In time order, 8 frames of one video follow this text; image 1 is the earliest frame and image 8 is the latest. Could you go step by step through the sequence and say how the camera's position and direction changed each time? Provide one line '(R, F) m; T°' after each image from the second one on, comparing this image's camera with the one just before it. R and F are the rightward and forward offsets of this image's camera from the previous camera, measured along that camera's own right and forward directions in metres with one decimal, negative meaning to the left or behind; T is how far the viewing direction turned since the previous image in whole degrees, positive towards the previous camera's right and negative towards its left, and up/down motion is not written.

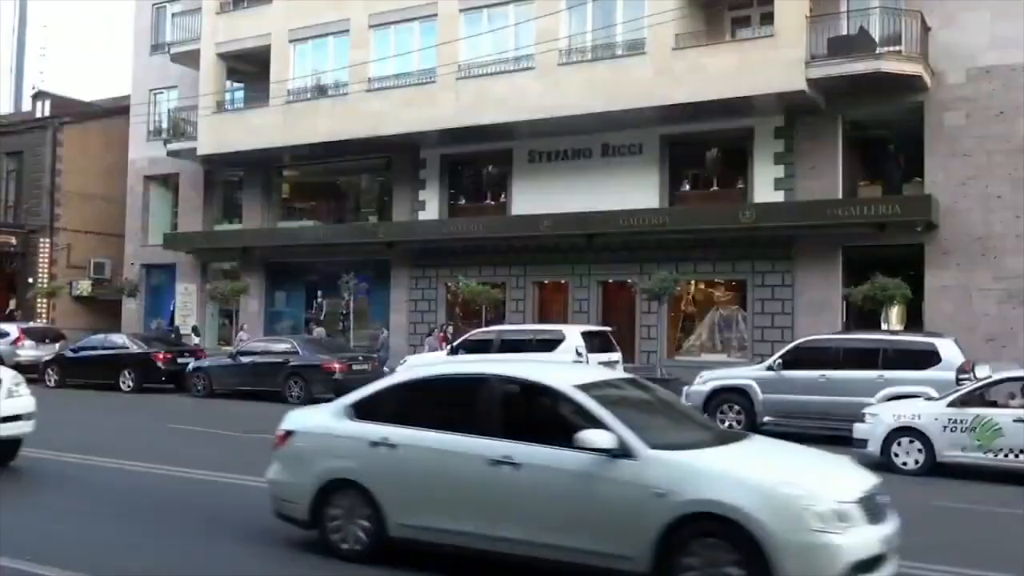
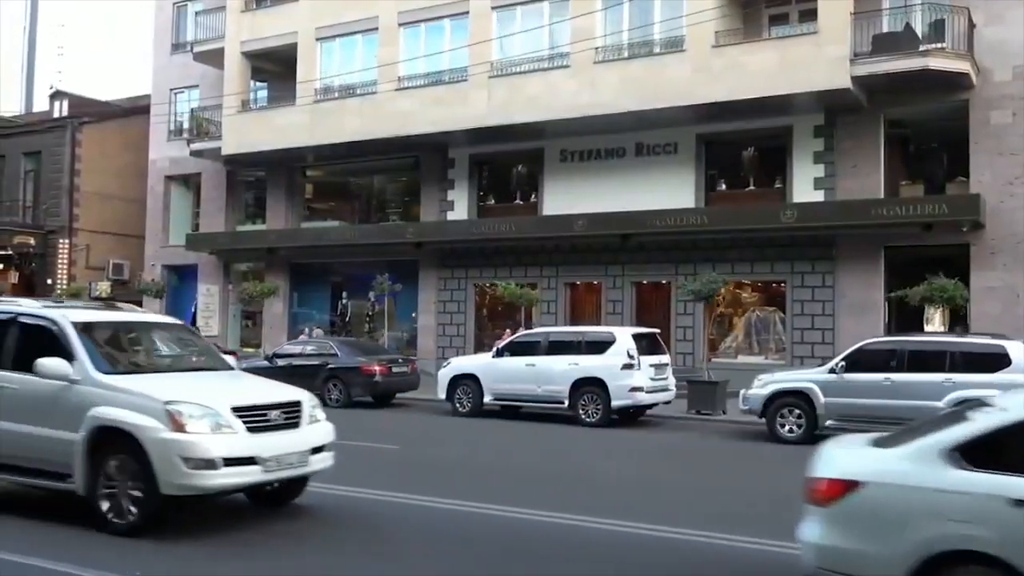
(-0.7, +0.3) m; 0°
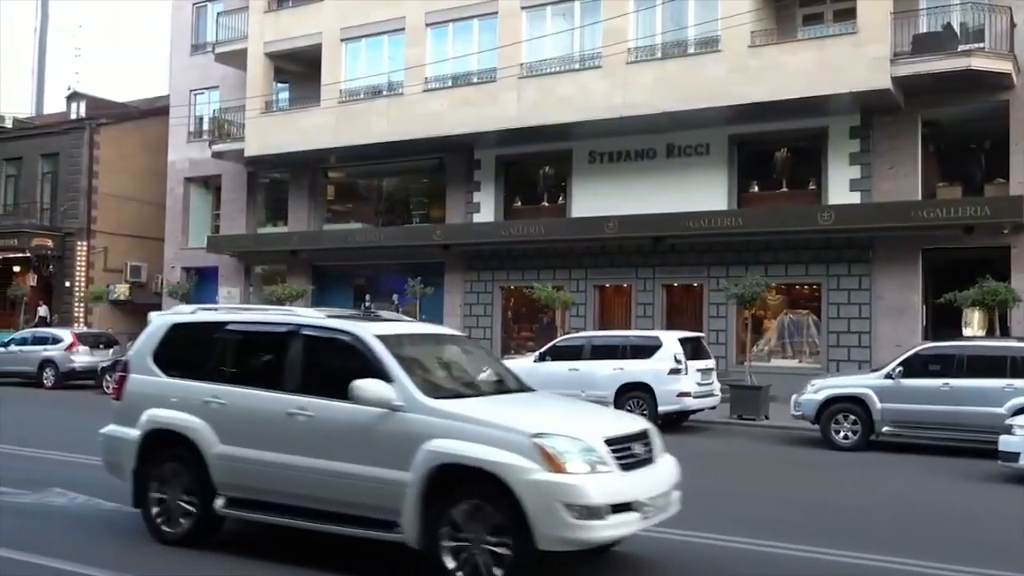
(-0.6, +0.2) m; 0°
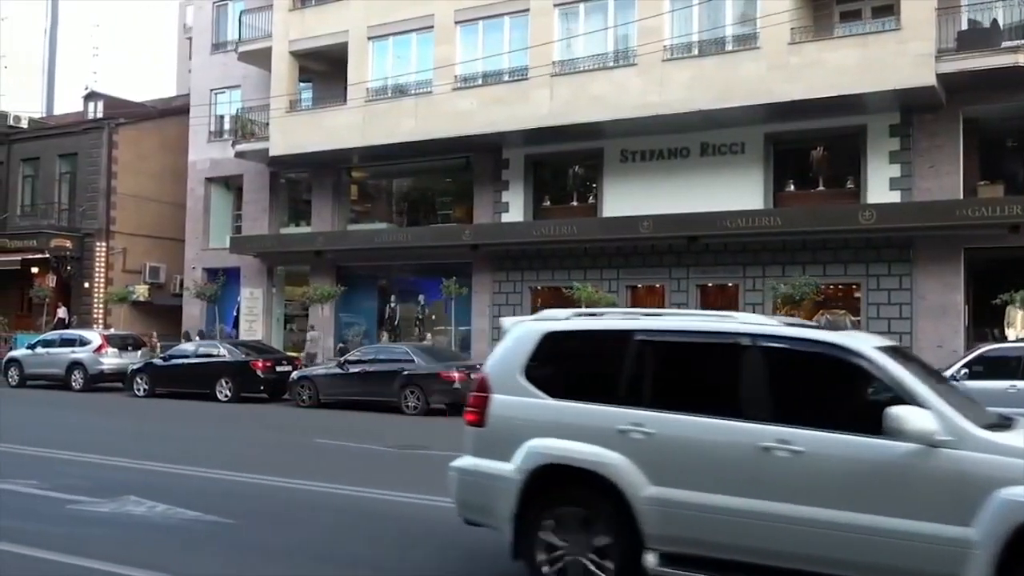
(-0.7, +0.3) m; 0°
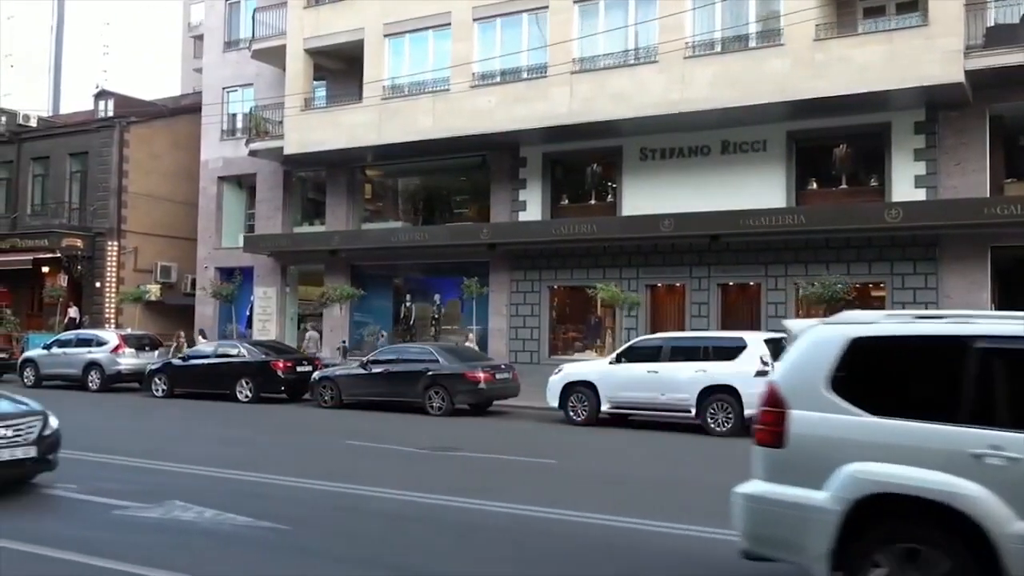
(-0.4, +0.2) m; 0°
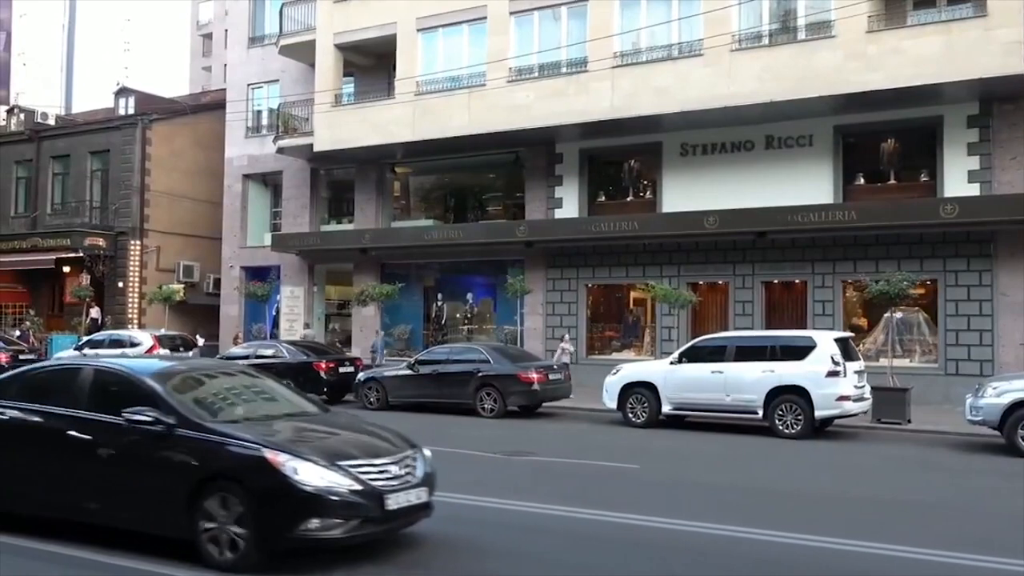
(-0.8, +0.4) m; 0°
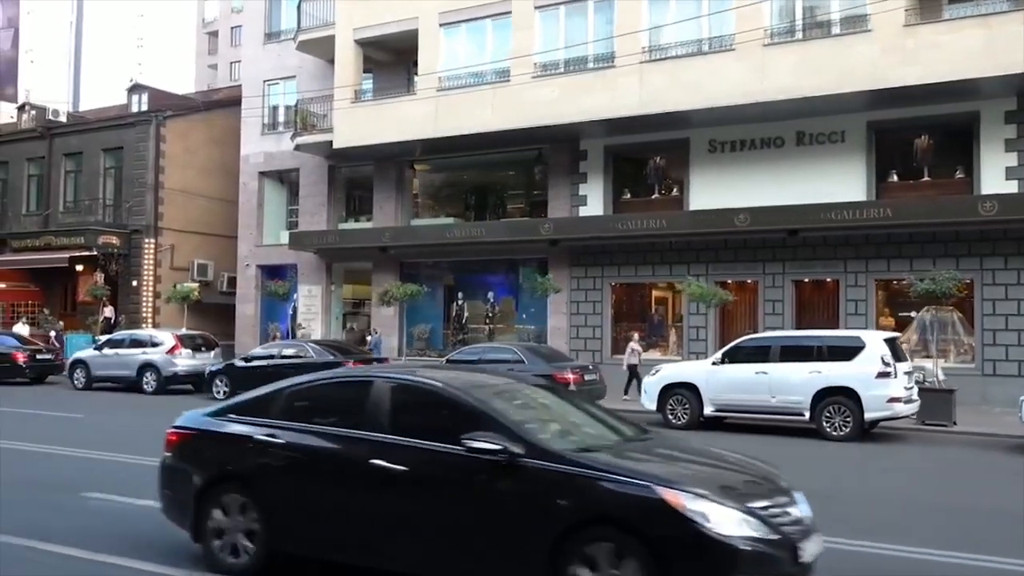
(-0.5, +0.3) m; 0°
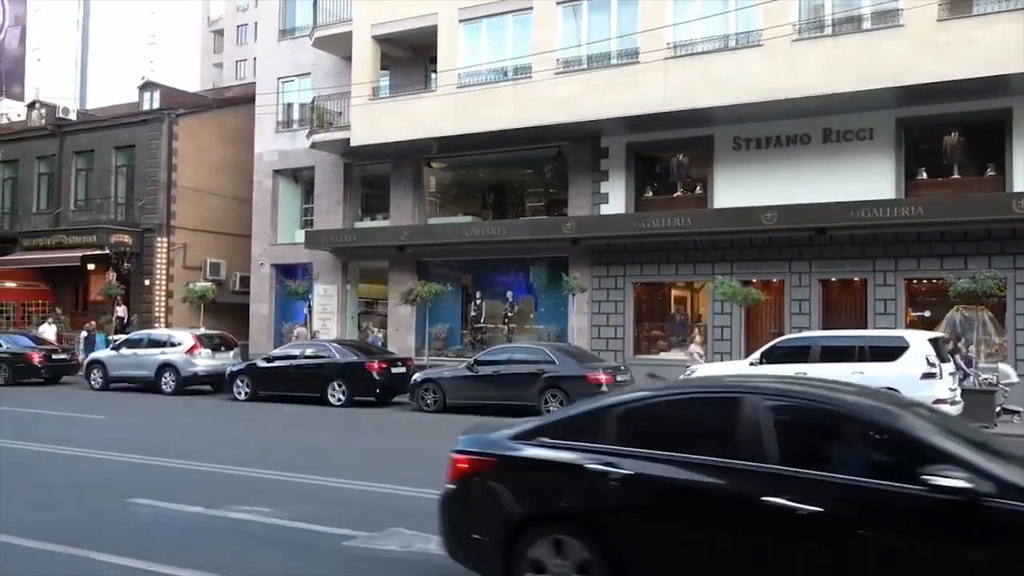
(-0.4, +0.3) m; 0°
